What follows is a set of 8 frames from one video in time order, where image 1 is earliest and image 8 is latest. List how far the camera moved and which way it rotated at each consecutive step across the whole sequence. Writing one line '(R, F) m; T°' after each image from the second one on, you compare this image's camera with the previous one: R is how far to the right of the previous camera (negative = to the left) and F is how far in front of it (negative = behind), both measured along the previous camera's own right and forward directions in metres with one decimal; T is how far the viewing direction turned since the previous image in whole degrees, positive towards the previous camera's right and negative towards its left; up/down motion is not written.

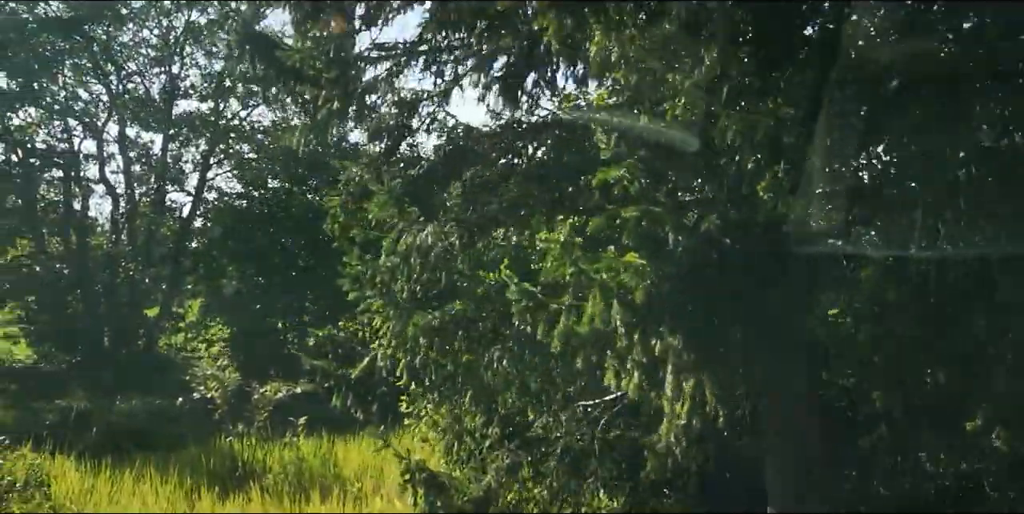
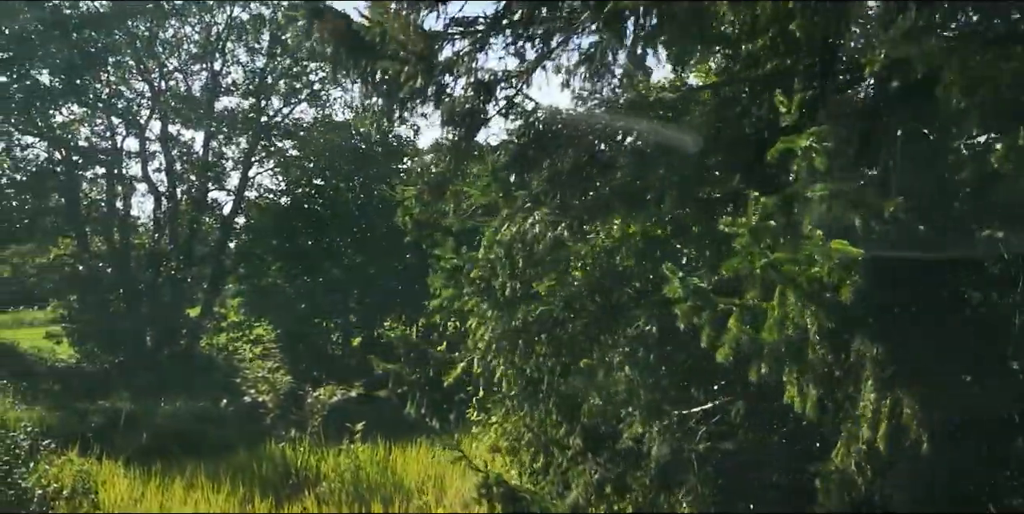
(-0.3, +0.4) m; -2°
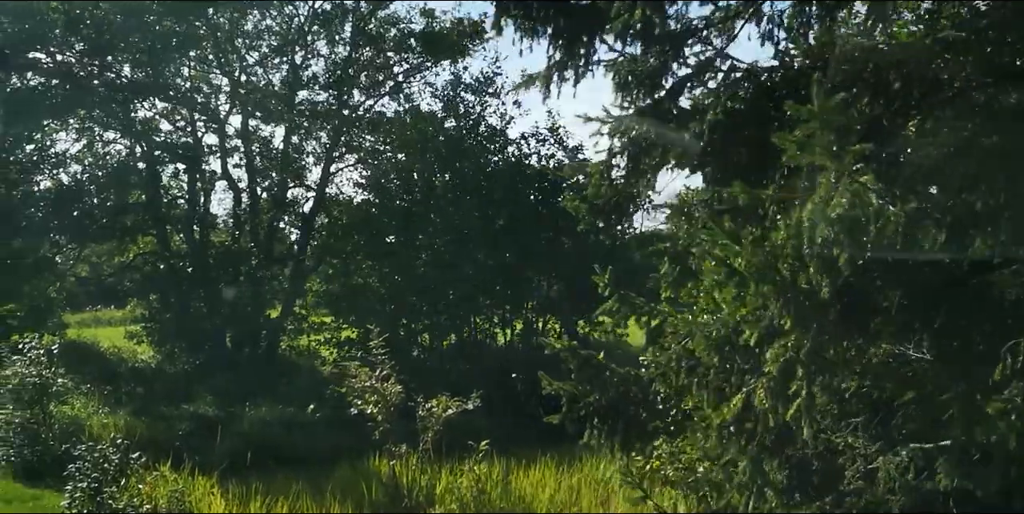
(-0.5, +0.8) m; -4°
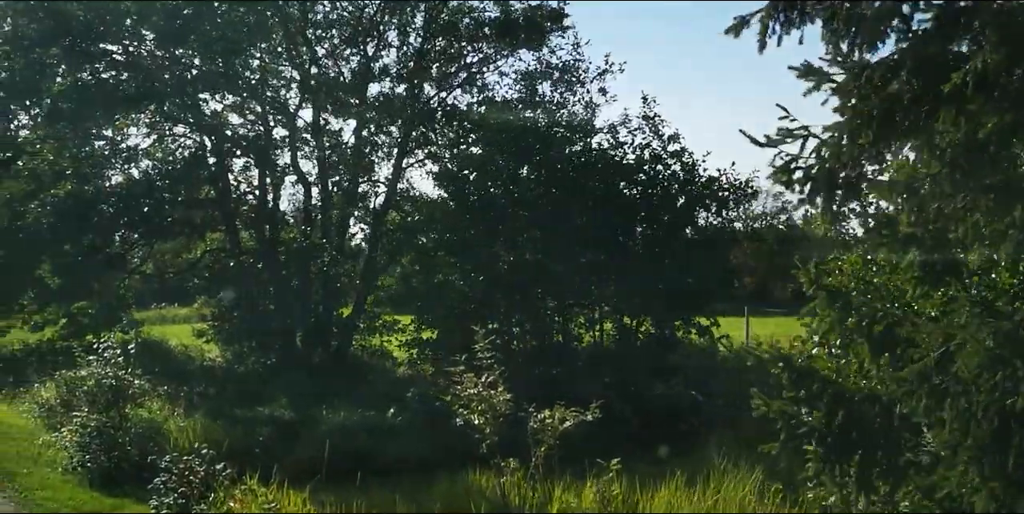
(-0.4, +0.6) m; -3°
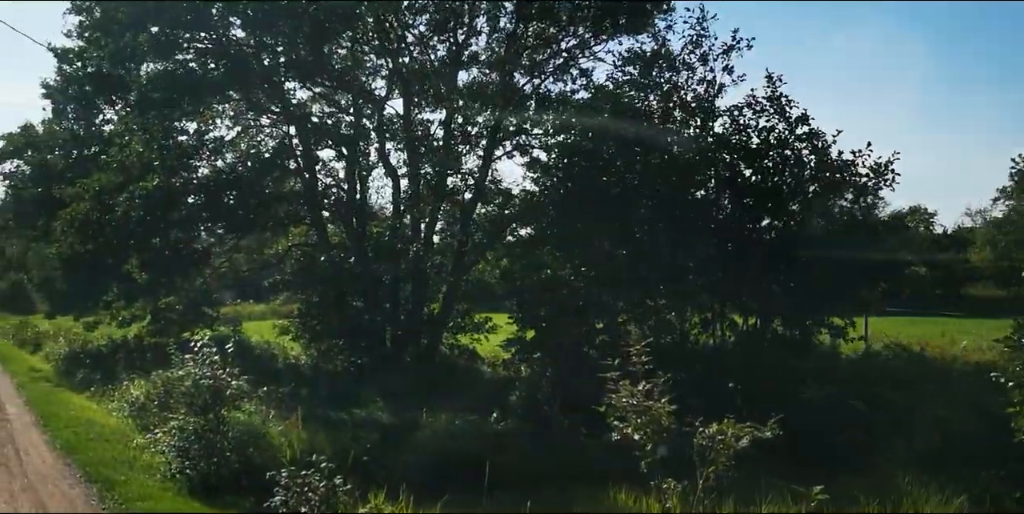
(-0.5, +0.7) m; -4°
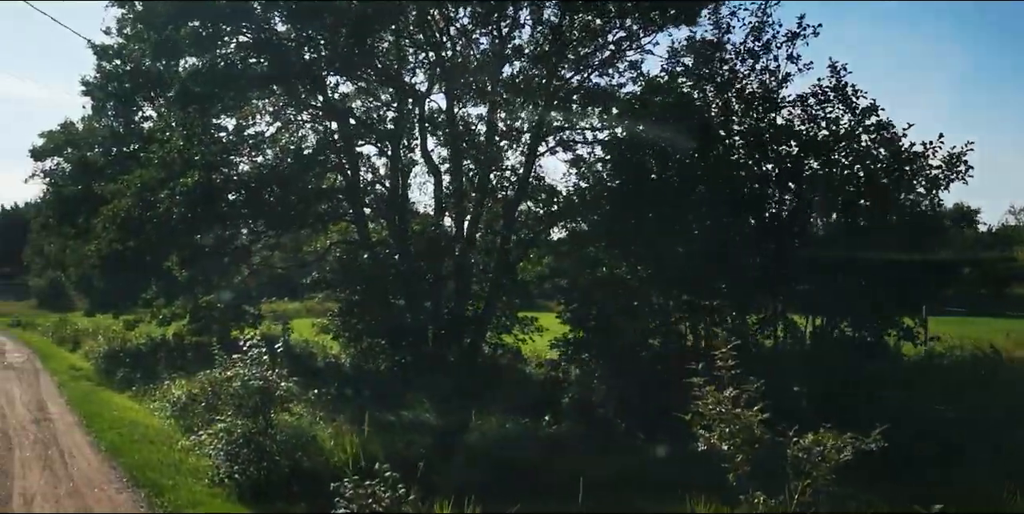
(-0.2, +0.3) m; -2°
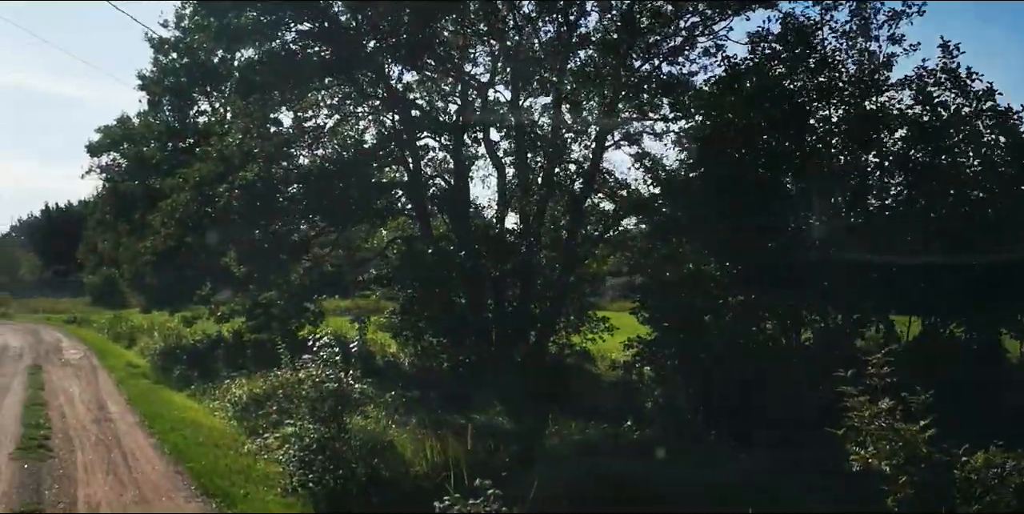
(-0.4, +0.5) m; -3°
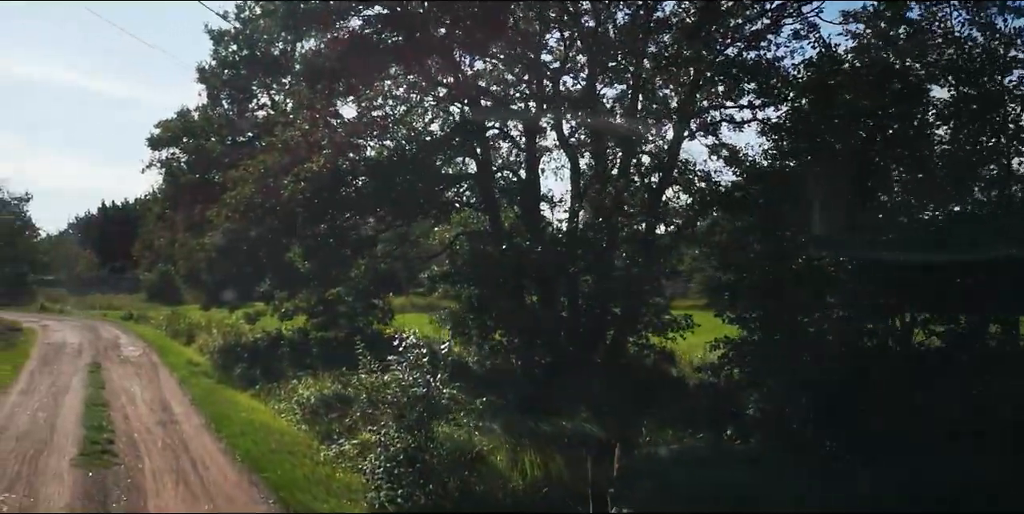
(-0.4, +0.6) m; -3°
